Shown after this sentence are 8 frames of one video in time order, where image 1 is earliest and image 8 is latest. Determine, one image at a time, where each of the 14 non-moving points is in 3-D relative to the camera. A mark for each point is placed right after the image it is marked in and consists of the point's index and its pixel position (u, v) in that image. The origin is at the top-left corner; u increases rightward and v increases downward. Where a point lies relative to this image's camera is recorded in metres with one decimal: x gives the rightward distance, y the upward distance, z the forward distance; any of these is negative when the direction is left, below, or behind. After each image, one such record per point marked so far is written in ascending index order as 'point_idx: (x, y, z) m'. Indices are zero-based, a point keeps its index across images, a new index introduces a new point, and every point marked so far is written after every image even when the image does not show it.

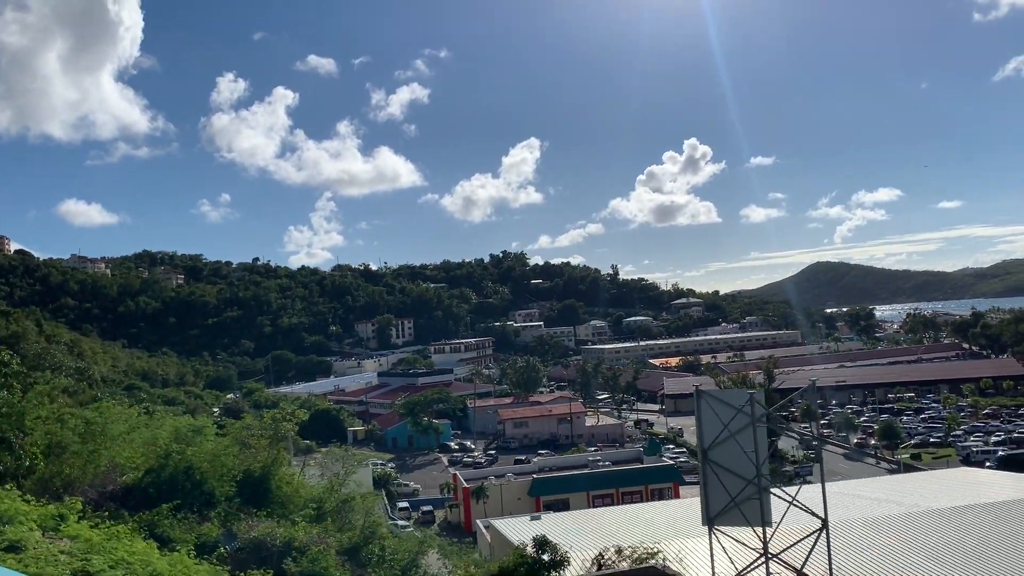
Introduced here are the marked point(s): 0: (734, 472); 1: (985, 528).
0: (+2.0, -1.6, +6.0) m
1: (+12.0, -6.2, +16.5) m
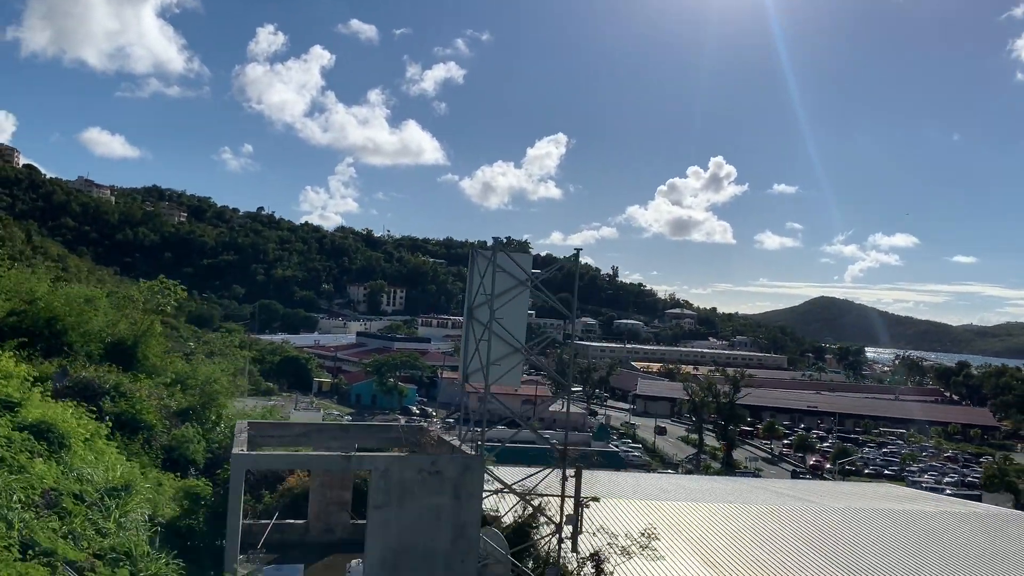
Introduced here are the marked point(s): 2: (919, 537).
0: (-0.2, -0.4, +6.1) m
1: (+9.1, -6.2, +16.7) m
2: (+10.1, -6.2, +16.7) m
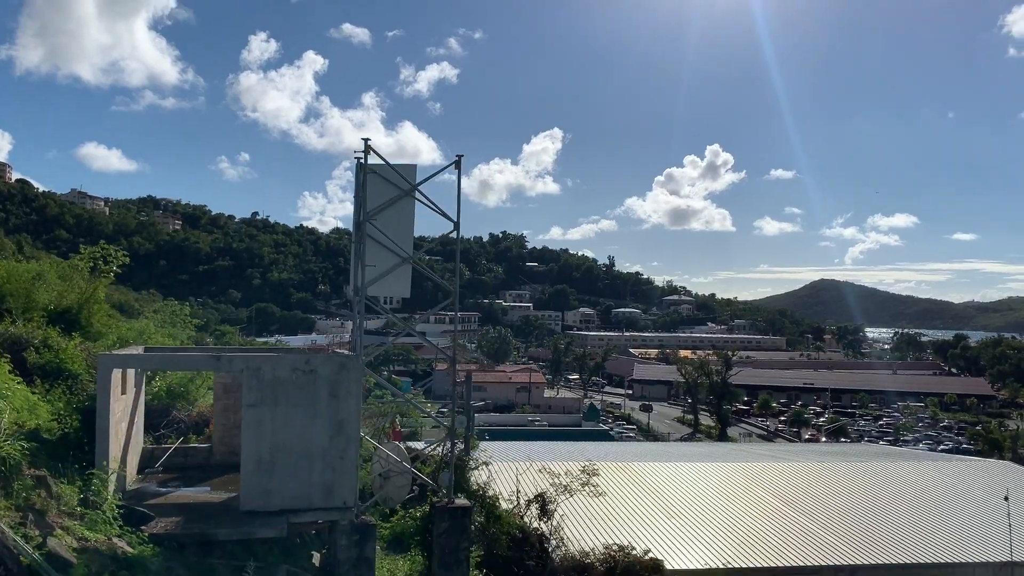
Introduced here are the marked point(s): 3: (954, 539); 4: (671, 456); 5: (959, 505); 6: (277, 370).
0: (-1.2, +0.4, +6.2) m
1: (+8.3, -4.9, +16.7) m
2: (+9.3, -4.9, +16.7) m
3: (+9.4, -5.4, +14.3) m
4: (+4.3, -4.6, +18.5) m
5: (+10.4, -5.1, +15.8) m
6: (-1.8, -0.6, +5.3) m
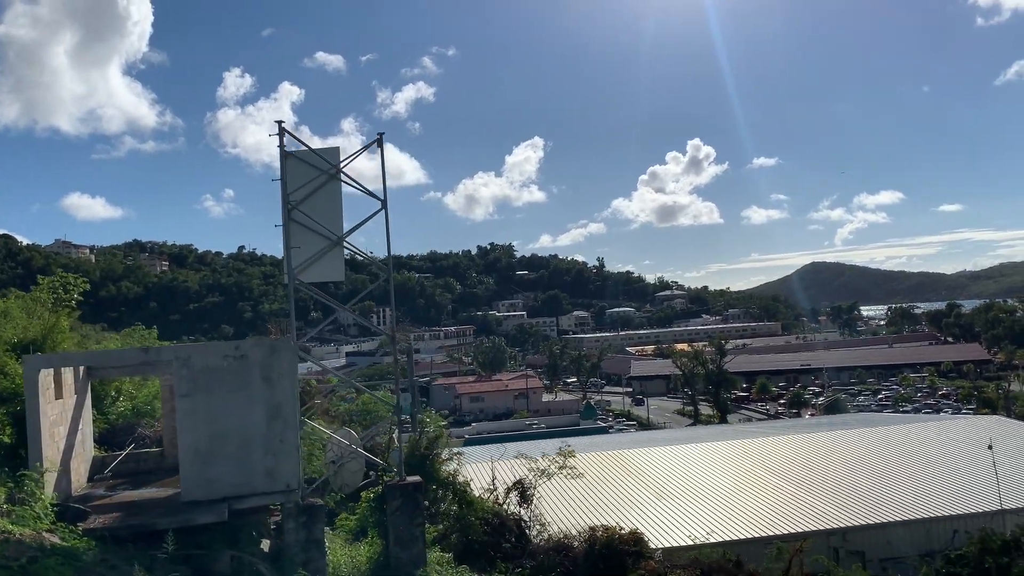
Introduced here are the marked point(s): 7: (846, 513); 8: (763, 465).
0: (-1.9, +0.6, +6.2) m
1: (+8.0, -4.0, +16.7) m
2: (+9.1, -4.0, +16.8) m
3: (+9.2, -4.4, +14.3) m
4: (+4.0, -4.1, +18.5) m
5: (+10.1, -4.0, +15.8) m
6: (-2.4, -0.5, +5.3) m
7: (+6.7, -4.6, +13.7) m
8: (+5.9, -4.2, +16.0) m
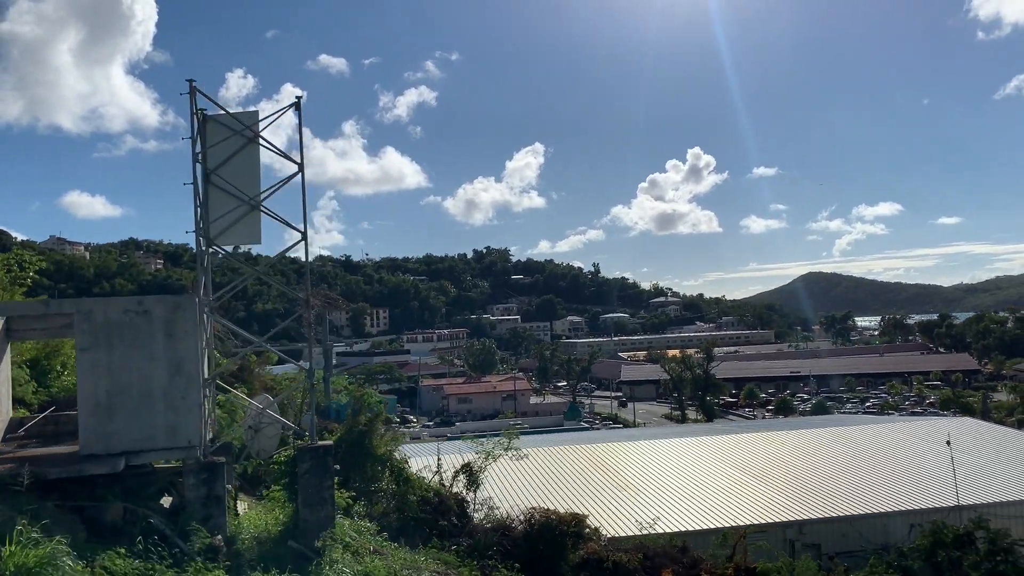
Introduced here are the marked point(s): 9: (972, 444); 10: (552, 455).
0: (-2.6, +0.9, +6.2) m
1: (+7.1, -3.9, +16.8) m
2: (+8.2, -3.9, +16.8) m
3: (+8.3, -4.3, +14.3) m
4: (+3.1, -4.0, +18.5) m
5: (+9.3, -4.0, +15.9) m
6: (-3.1, -0.2, +5.3) m
7: (+5.9, -4.4, +13.7) m
8: (+5.0, -4.0, +16.0) m
9: (+11.2, -3.9, +16.5) m
10: (+0.9, -3.6, +14.4) m
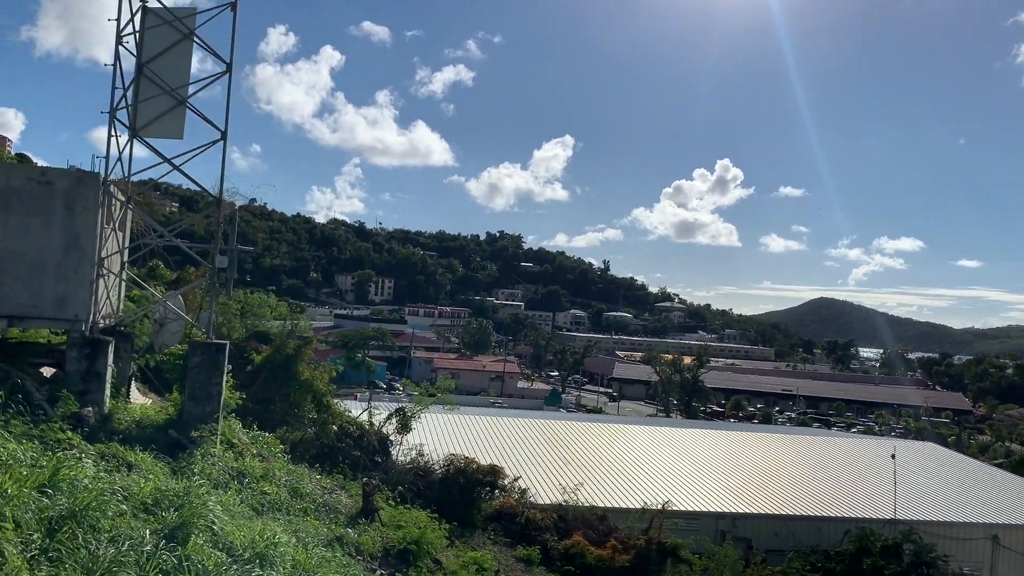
0: (-3.3, +1.9, +6.3) m
1: (+5.9, -3.9, +16.8) m
2: (+7.0, -4.0, +16.8) m
3: (+7.1, -4.5, +14.3) m
4: (+2.0, -3.4, +18.5) m
5: (+8.0, -4.2, +15.8) m
6: (-4.0, +0.9, +5.4) m
7: (+4.6, -4.3, +13.7) m
8: (+3.8, -3.8, +16.1) m
9: (+10.0, -4.4, +16.5) m
10: (-0.3, -2.9, +14.4) m
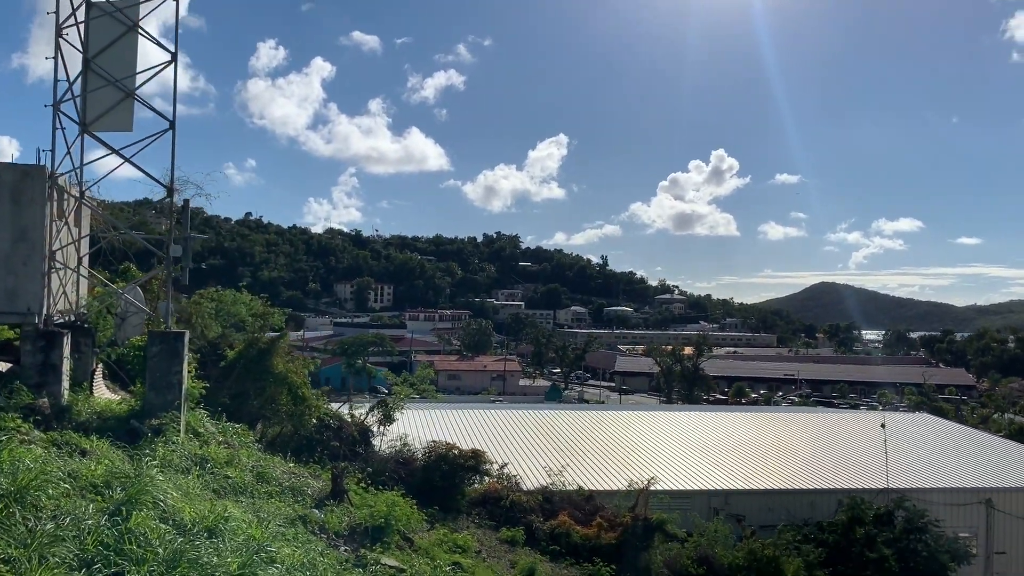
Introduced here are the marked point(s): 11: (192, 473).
0: (-3.8, +2.0, +6.3) m
1: (+5.8, -3.4, +16.8) m
2: (+6.8, -3.4, +16.8) m
3: (+6.9, -3.9, +14.3) m
4: (+1.8, -3.1, +18.5) m
5: (+7.9, -3.6, +15.8) m
6: (-4.4, +0.9, +5.4) m
7: (+4.4, -3.8, +13.7) m
8: (+3.6, -3.3, +16.0) m
9: (+9.8, -3.6, +16.5) m
10: (-0.5, -2.7, +14.4) m
11: (-2.5, -1.5, +5.4) m
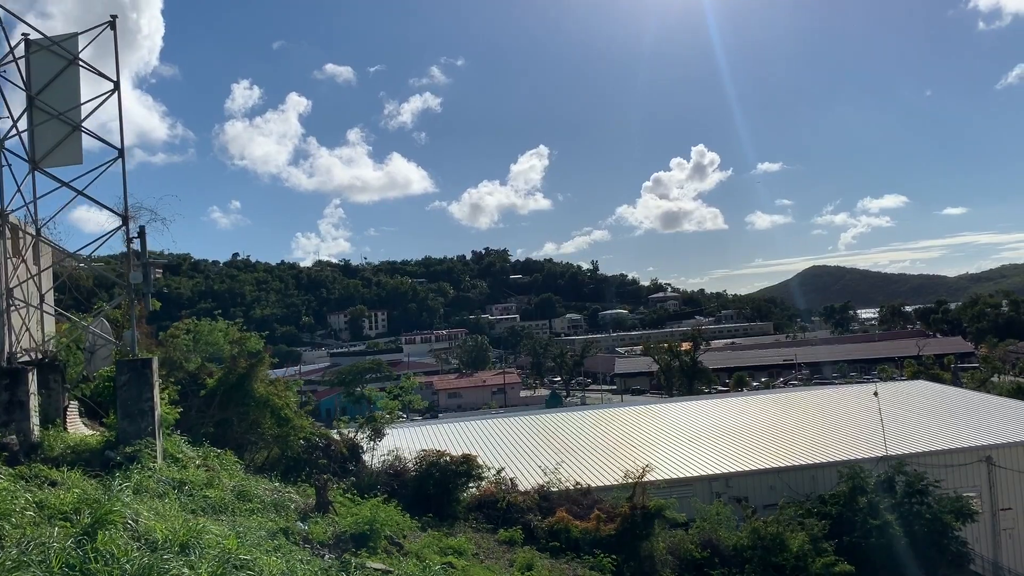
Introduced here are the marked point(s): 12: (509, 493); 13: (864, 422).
0: (-4.3, +1.6, +6.3) m
1: (+5.6, -3.0, +16.8) m
2: (+6.7, -2.9, +16.8) m
3: (+6.8, -3.3, +14.3) m
4: (+1.6, -3.1, +18.5) m
5: (+7.8, -2.9, +15.8) m
6: (-4.8, +0.5, +5.4) m
7: (+4.4, -3.5, +13.7) m
8: (+3.5, -3.1, +16.0) m
9: (+9.7, -2.8, +16.5) m
10: (-0.6, -2.8, +14.4) m
11: (-2.7, -1.6, +5.4) m
12: (-0.1, -3.0, +10.0) m
13: (+7.9, -3.0, +15.5) m
